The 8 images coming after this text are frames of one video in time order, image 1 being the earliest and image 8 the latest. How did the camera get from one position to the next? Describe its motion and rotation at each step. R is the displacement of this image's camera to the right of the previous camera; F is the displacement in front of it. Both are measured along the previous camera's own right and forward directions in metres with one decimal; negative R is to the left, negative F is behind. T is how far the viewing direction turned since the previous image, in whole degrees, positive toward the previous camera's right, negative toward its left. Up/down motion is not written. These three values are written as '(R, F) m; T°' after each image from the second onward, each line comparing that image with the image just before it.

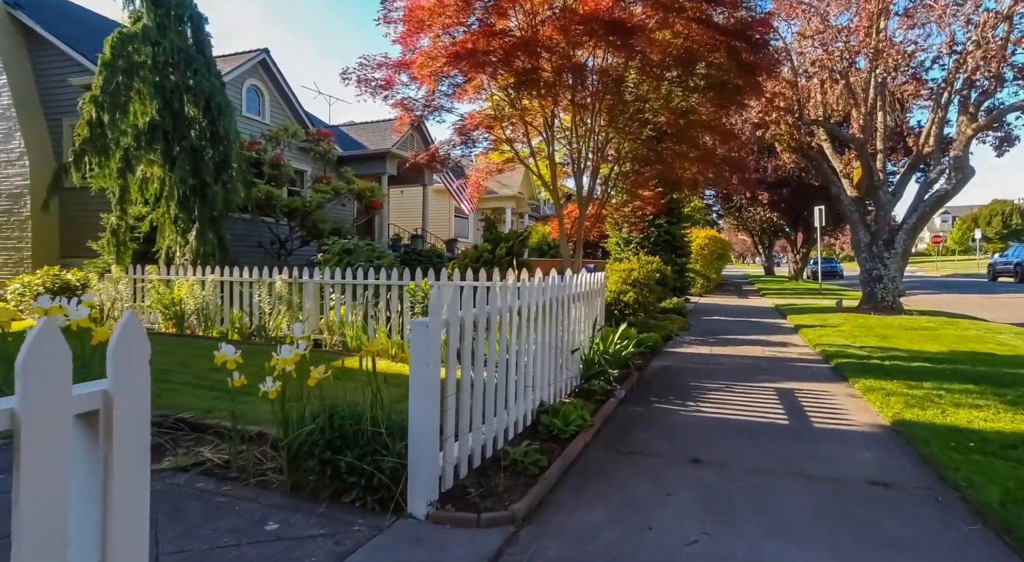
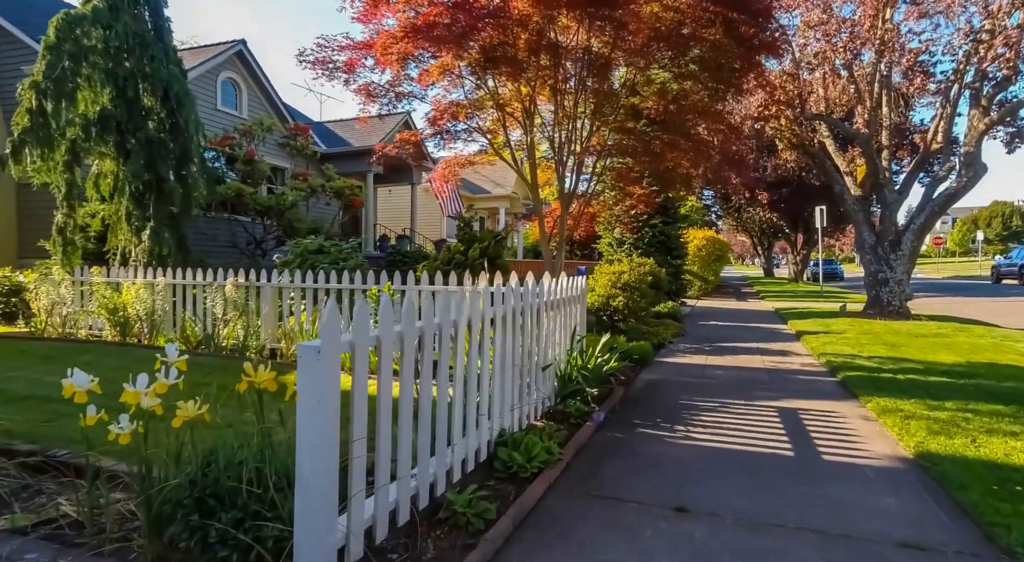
(+0.3, +0.8) m; 0°
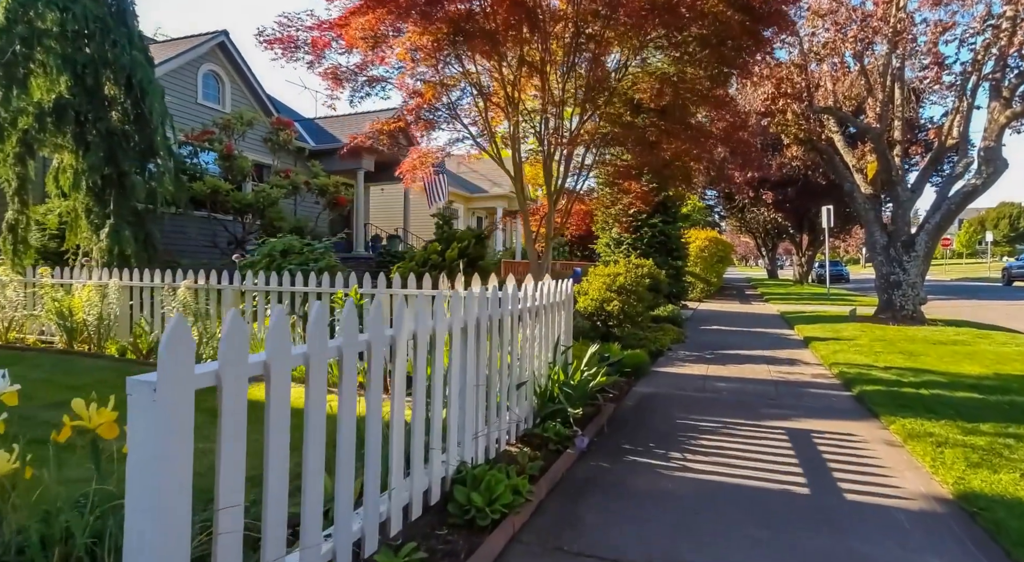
(+0.2, +0.7) m; 0°
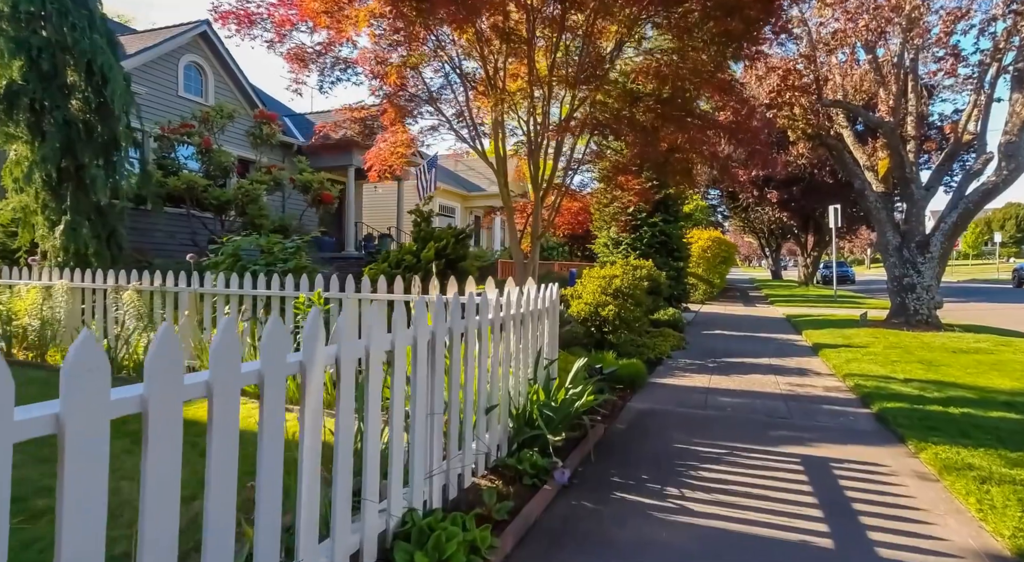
(+0.2, +0.7) m; 0°
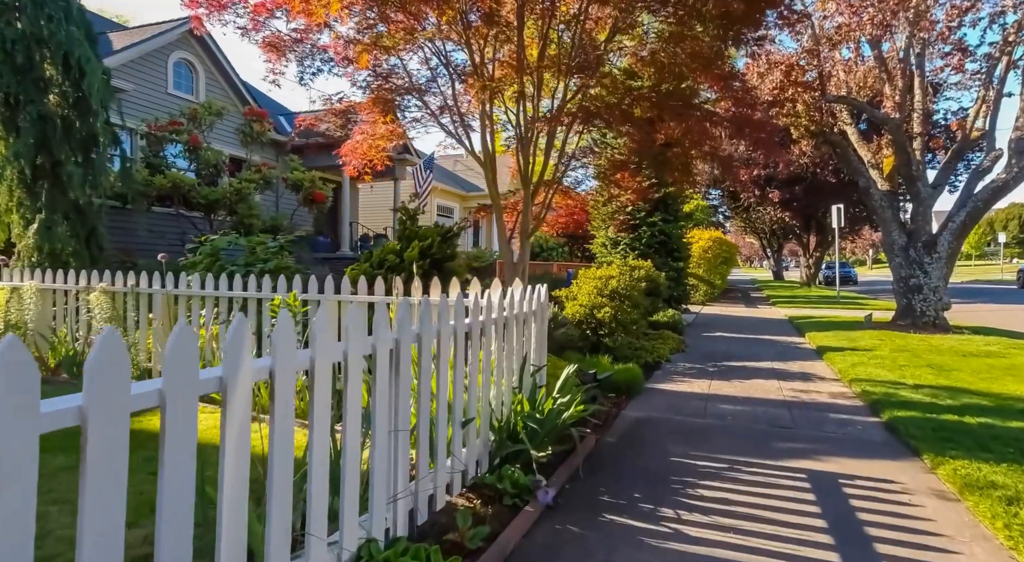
(+0.1, +0.3) m; 0°
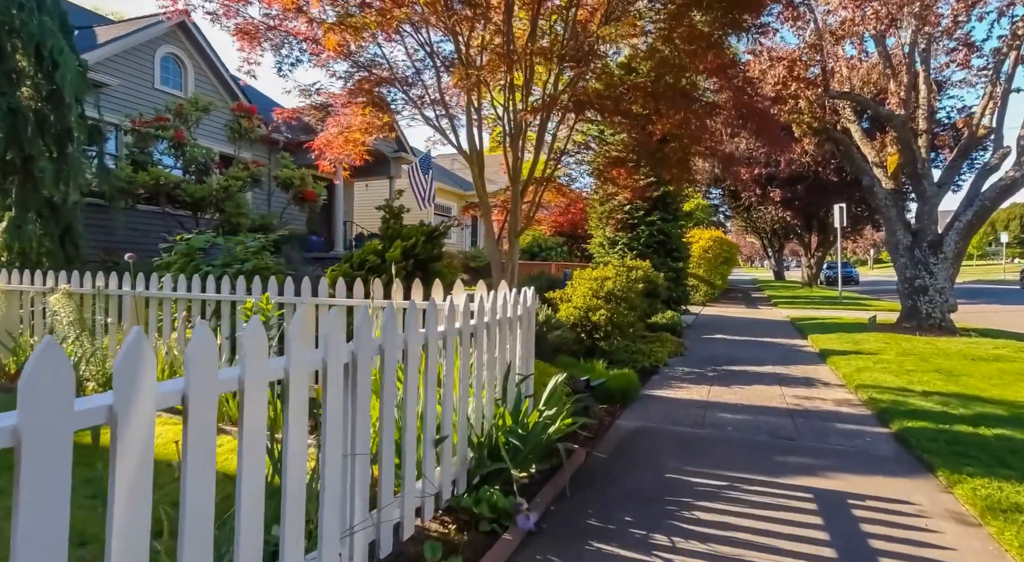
(+0.1, +0.3) m; 0°
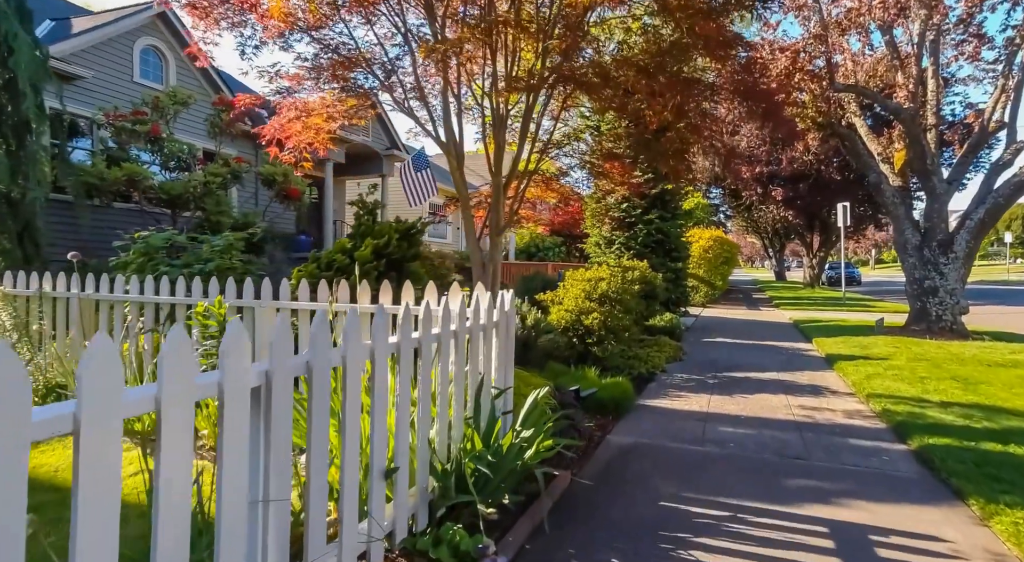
(+0.1, +0.5) m; 0°
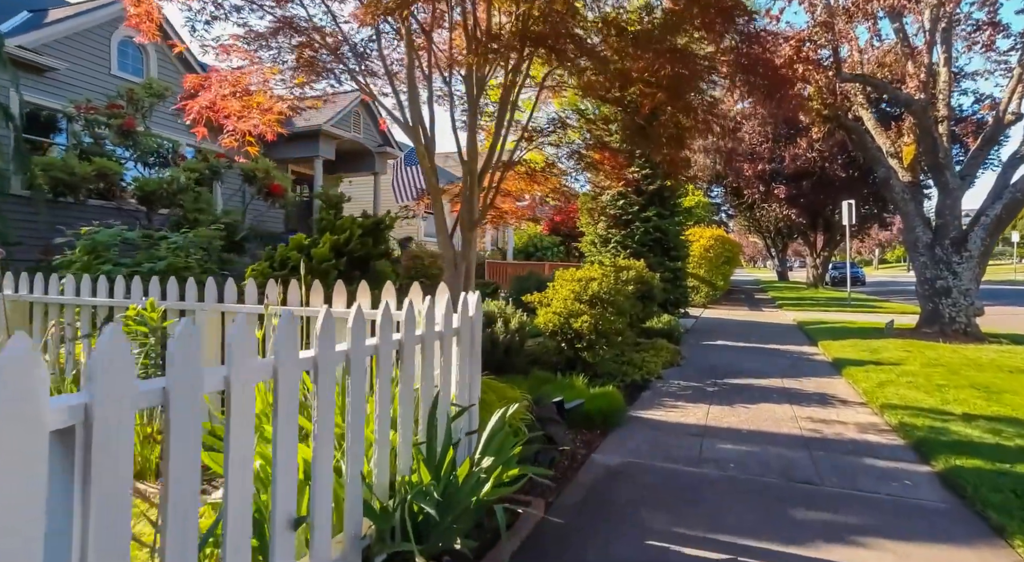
(+0.2, +0.6) m; 0°
